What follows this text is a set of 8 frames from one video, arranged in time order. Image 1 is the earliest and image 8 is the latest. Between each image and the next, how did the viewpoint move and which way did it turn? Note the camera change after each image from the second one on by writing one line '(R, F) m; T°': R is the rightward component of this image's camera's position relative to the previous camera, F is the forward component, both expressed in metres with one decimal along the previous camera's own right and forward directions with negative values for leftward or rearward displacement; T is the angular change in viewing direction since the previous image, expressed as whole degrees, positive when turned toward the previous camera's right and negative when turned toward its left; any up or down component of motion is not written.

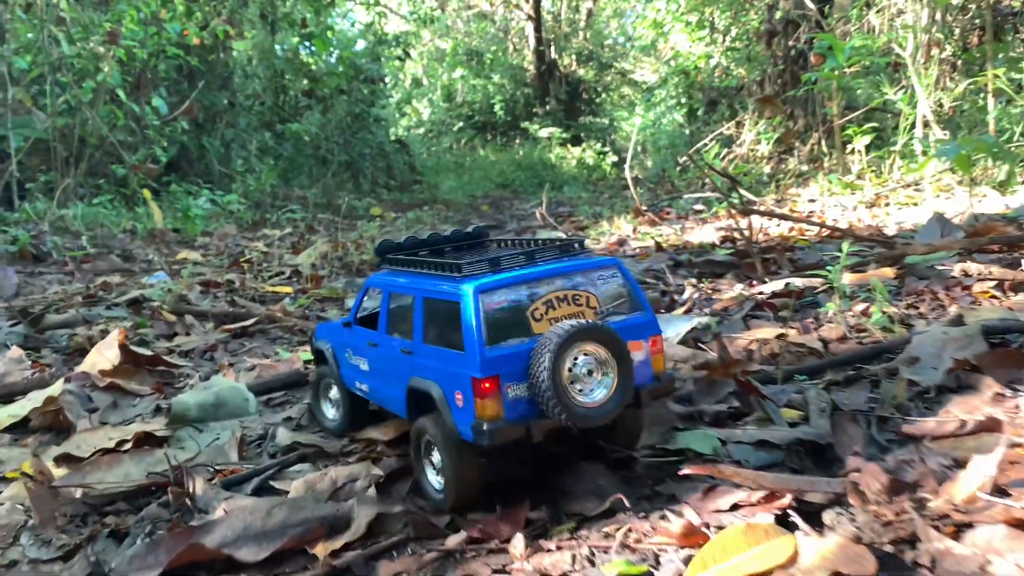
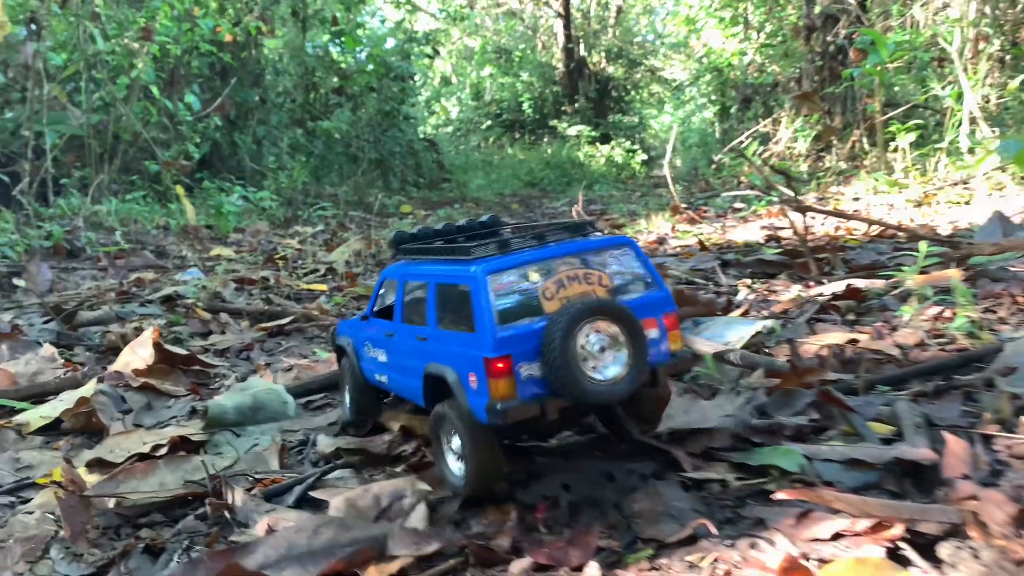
(-0.1, +0.2) m; -2°
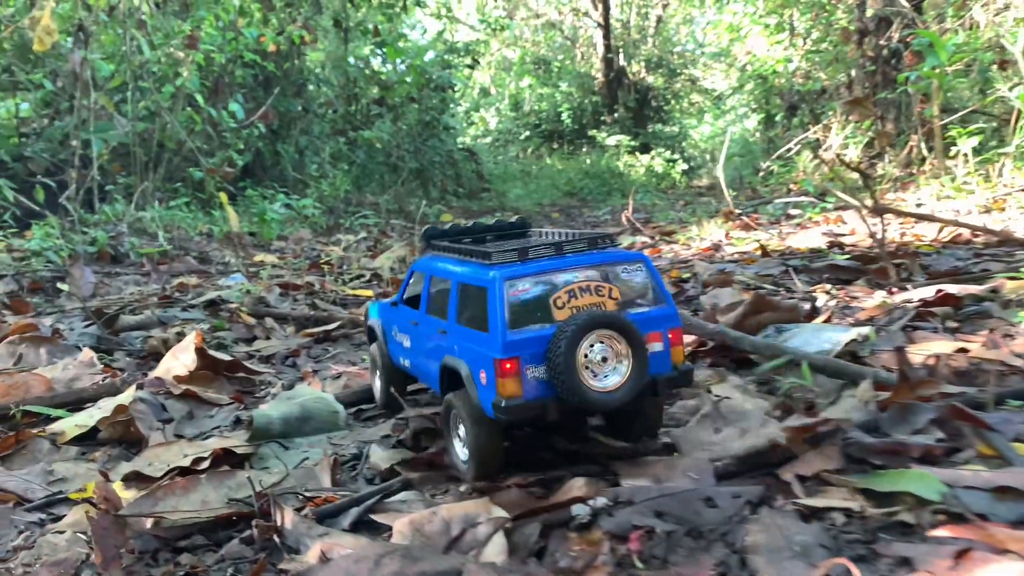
(-0.1, +0.3) m; -3°
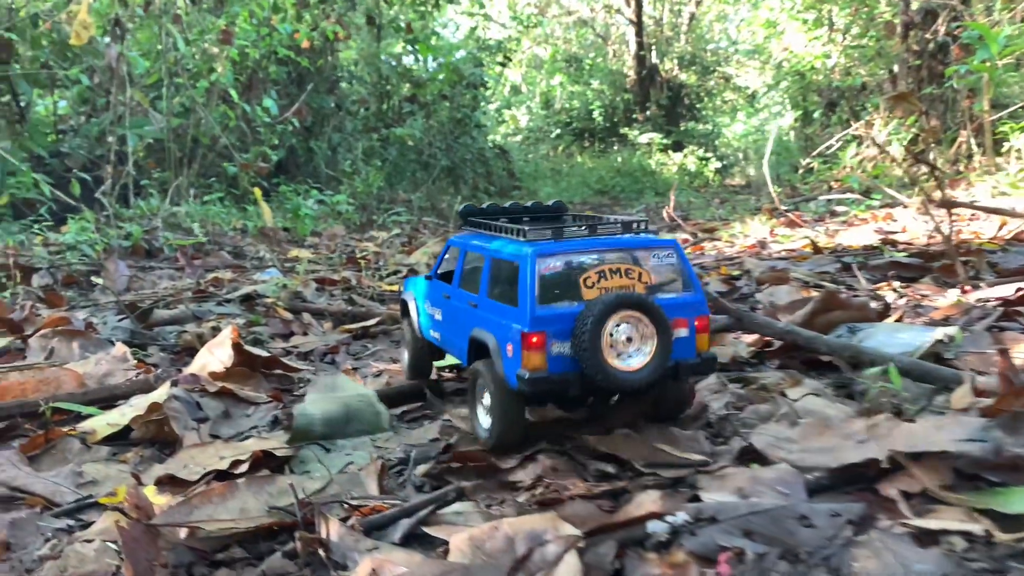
(-0.1, +0.2) m; -2°
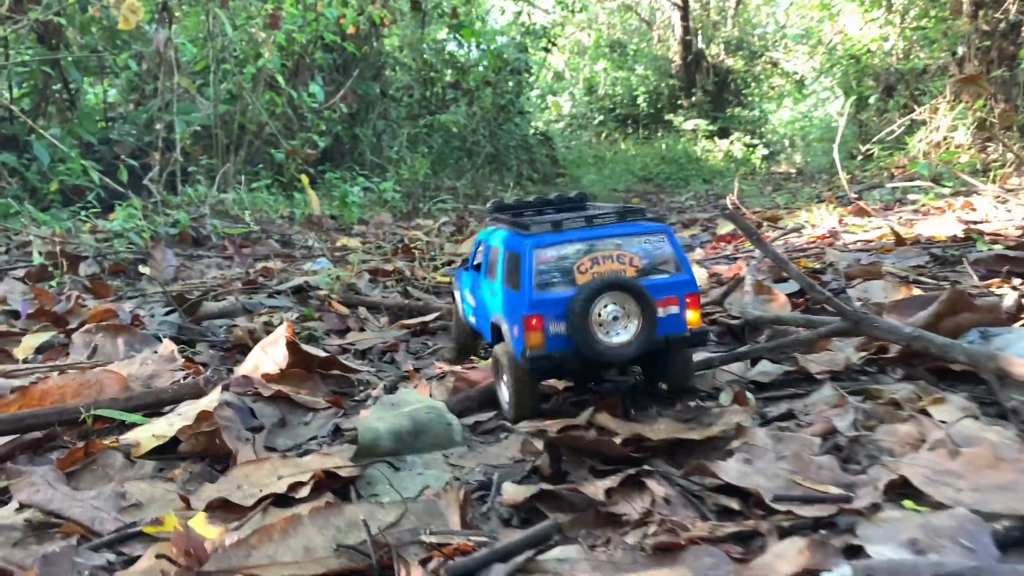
(-0.1, +0.3) m; -3°
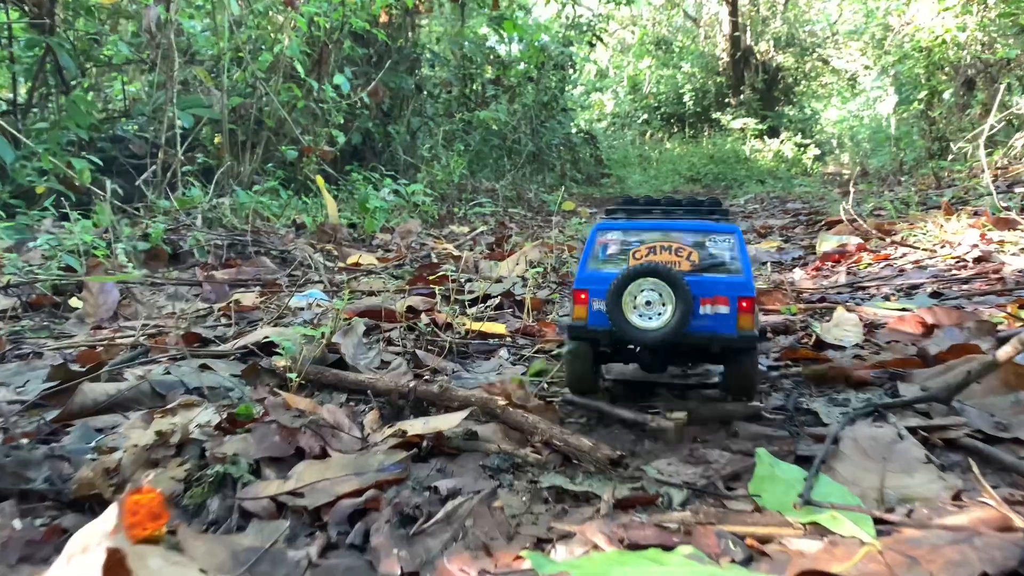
(-0.1, +1.8) m; -3°
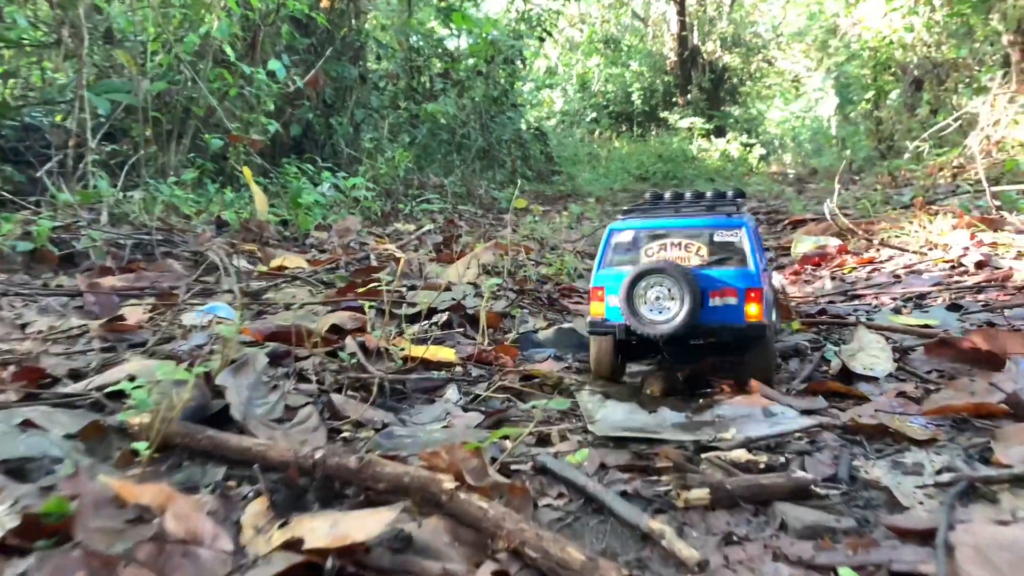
(0.0, +0.8) m; +4°
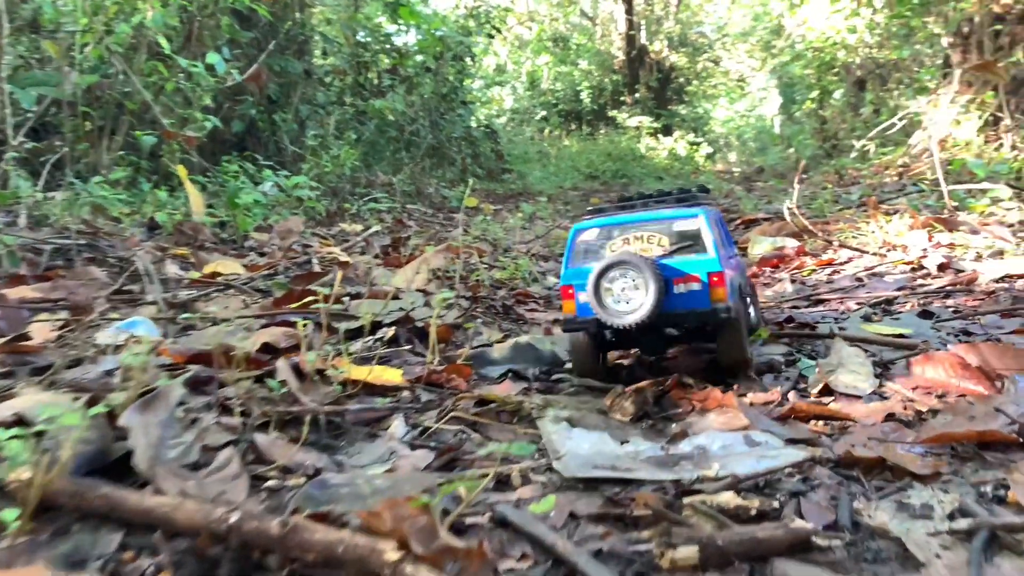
(0.0, +0.3) m; +3°
